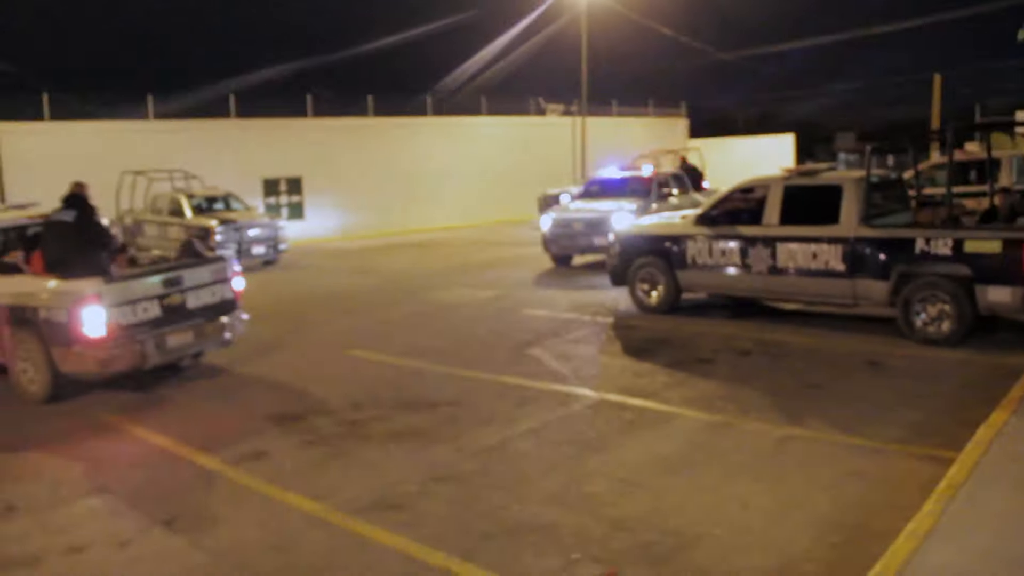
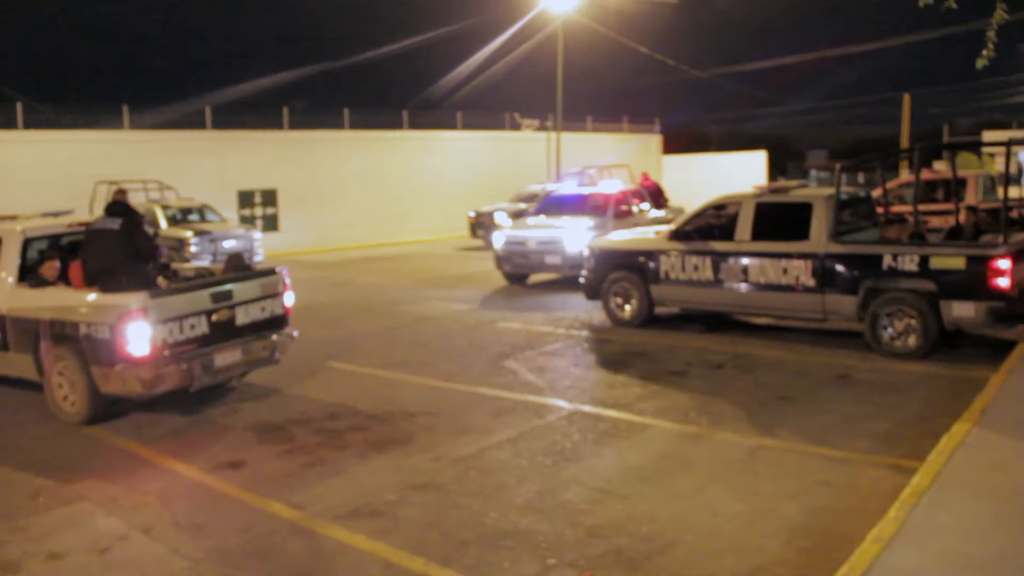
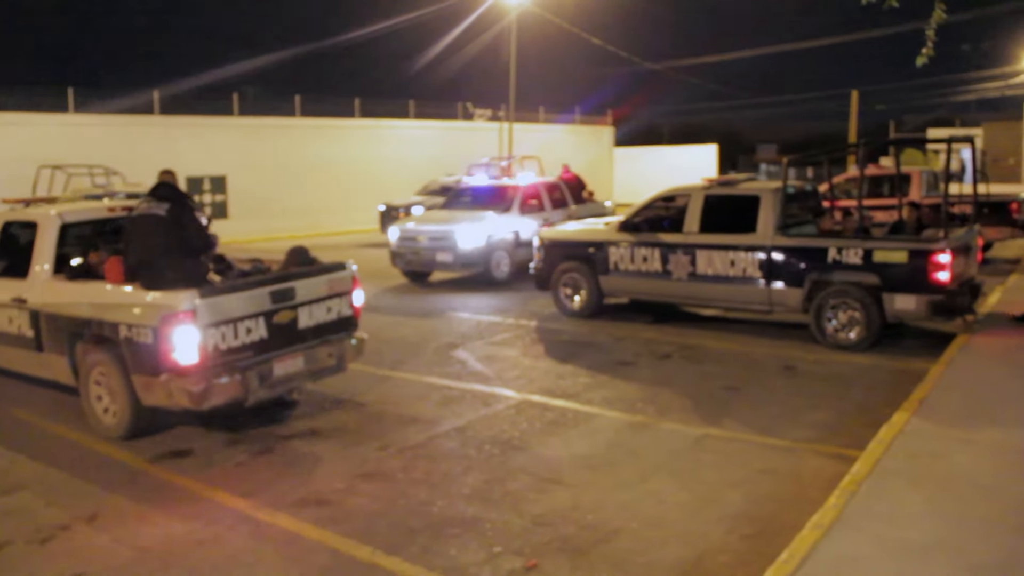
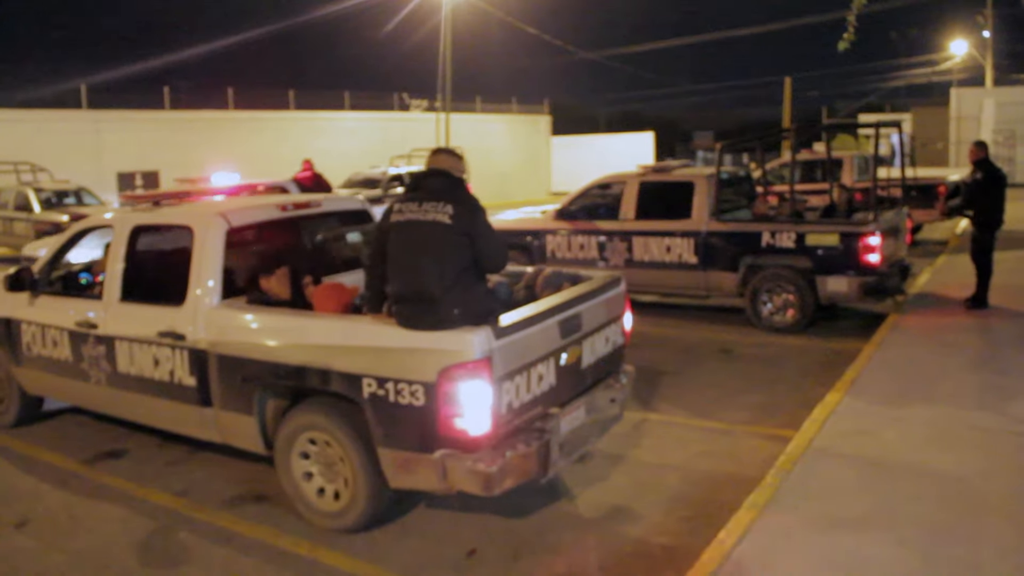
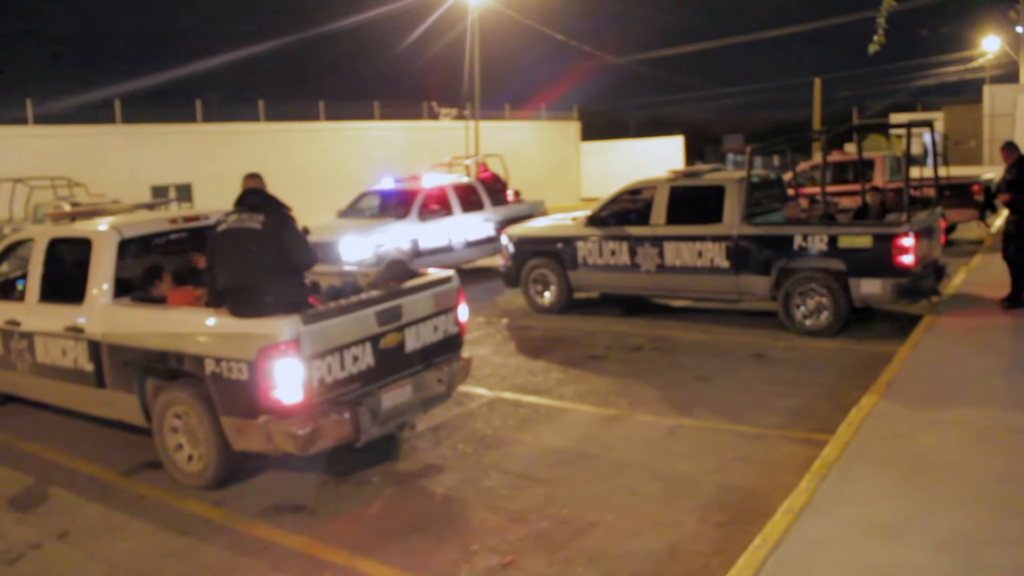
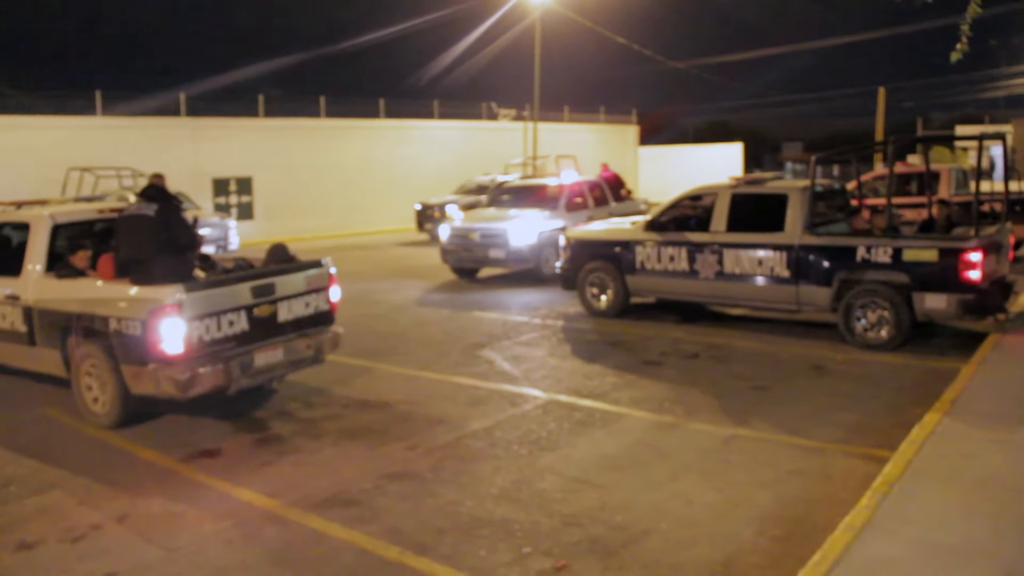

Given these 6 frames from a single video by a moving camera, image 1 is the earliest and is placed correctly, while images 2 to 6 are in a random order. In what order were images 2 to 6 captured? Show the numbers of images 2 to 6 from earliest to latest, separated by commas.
2, 6, 3, 5, 4
